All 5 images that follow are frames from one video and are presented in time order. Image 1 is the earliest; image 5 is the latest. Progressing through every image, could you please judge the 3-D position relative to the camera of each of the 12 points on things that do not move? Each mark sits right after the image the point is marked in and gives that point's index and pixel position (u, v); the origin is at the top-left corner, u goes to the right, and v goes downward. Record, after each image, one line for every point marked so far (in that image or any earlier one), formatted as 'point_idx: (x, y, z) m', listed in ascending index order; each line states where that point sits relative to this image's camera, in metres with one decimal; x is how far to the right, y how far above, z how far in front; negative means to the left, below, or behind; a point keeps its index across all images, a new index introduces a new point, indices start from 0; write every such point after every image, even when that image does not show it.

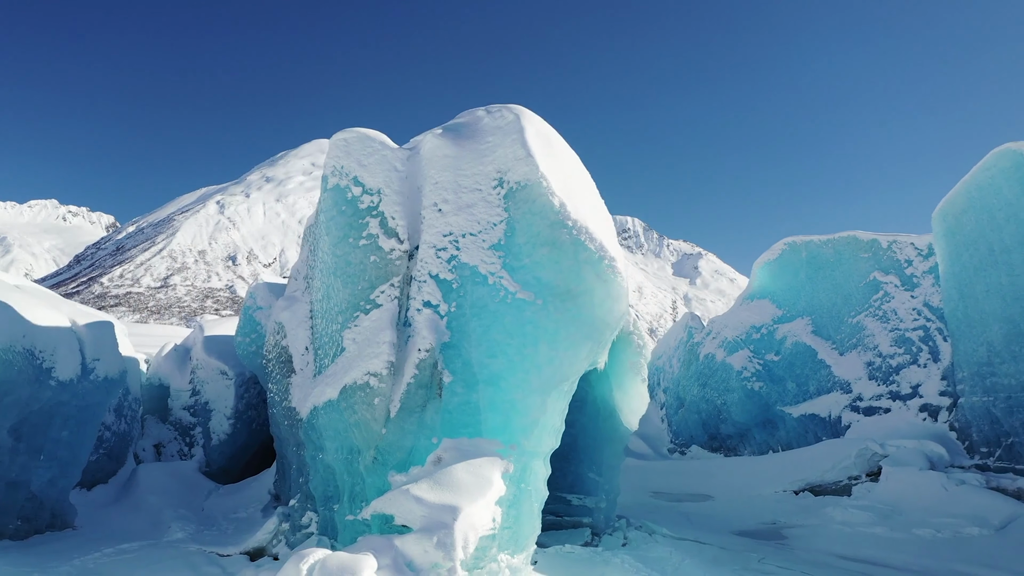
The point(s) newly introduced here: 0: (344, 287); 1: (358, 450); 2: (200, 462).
0: (-1.4, 0.0, +4.6) m
1: (-1.1, -1.2, +4.2) m
2: (-4.0, -2.2, +7.3) m
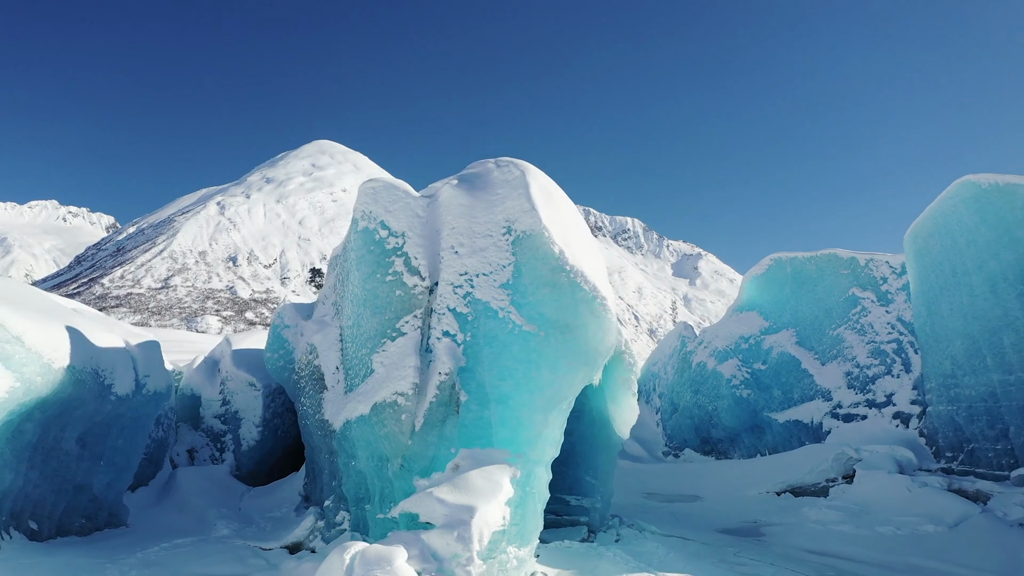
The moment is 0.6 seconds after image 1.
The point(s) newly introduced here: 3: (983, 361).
0: (-1.3, -0.3, +5.3) m
1: (-1.1, -1.5, +4.9) m
2: (-4.0, -2.5, +8.0) m
3: (+6.6, -1.0, +8.0) m
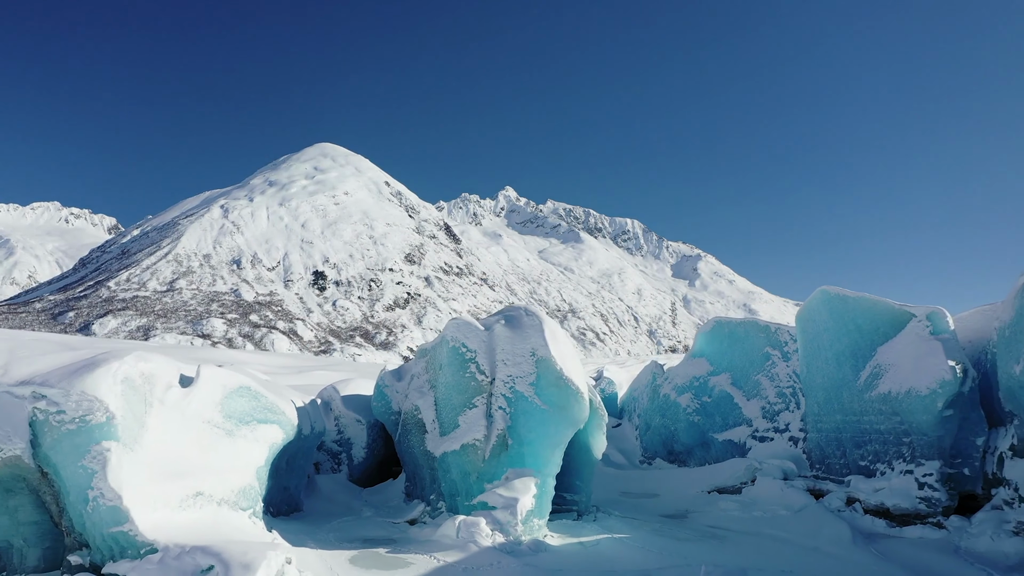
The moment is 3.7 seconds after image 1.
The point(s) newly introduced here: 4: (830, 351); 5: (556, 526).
0: (-0.9, -1.8, +9.8) m
1: (-0.7, -3.0, +9.3) m
2: (-3.6, -4.1, +12.4) m
3: (+7.0, -2.6, +12.4) m
4: (+7.0, -1.4, +12.5) m
5: (+0.8, -4.1, +9.9) m
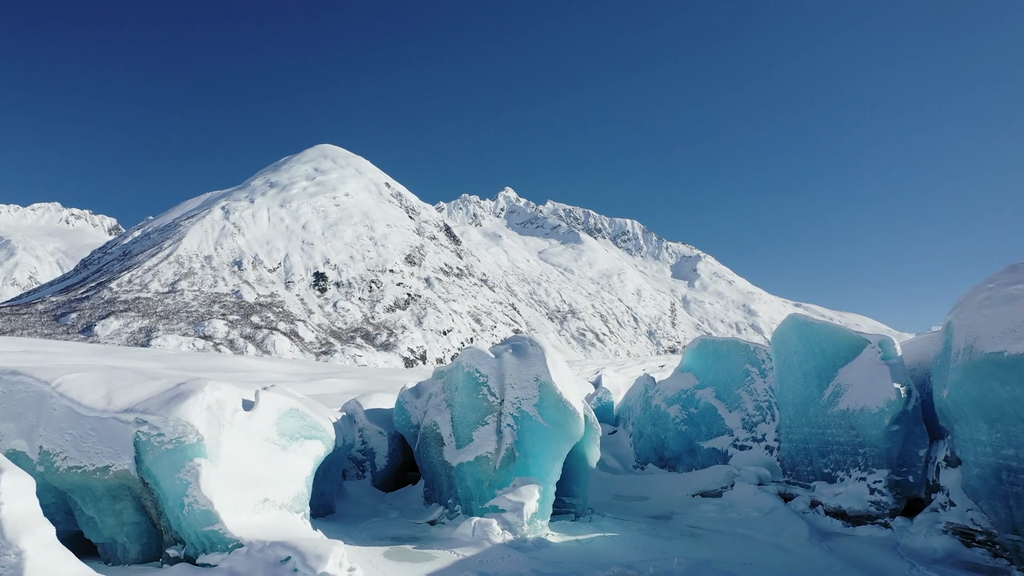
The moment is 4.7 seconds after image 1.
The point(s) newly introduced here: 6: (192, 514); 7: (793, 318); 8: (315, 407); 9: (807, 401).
0: (-0.8, -2.5, +11.4) m
1: (-0.6, -3.7, +10.9) m
2: (-3.5, -4.7, +14.0) m
3: (+7.1, -3.3, +14.0) m
4: (+7.1, -2.1, +14.1) m
5: (+0.9, -4.8, +11.5) m
6: (-4.4, -3.1, +7.8) m
7: (+6.9, -0.7, +14.0) m
8: (-4.2, -2.5, +11.9) m
9: (+7.2, -2.8, +13.8) m
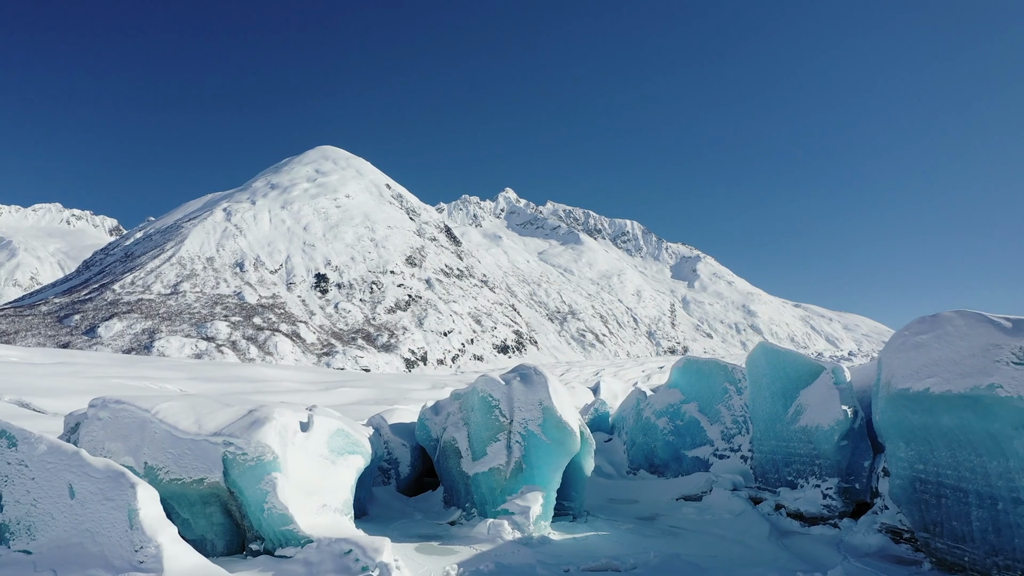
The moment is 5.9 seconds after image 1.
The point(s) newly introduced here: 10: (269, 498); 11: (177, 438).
0: (-0.6, -3.4, +13.5) m
1: (-0.4, -4.6, +13.1) m
2: (-3.3, -5.6, +16.1) m
3: (+7.3, -4.2, +16.1) m
4: (+7.3, -2.9, +16.2) m
5: (+1.1, -5.7, +13.6) m
6: (-4.2, -4.0, +10.0) m
7: (+7.1, -1.6, +16.1) m
8: (-4.0, -3.4, +14.0) m
9: (+7.4, -3.6, +16.0) m
10: (-4.3, -3.7, +10.0) m
11: (-6.1, -2.8, +10.4) m
